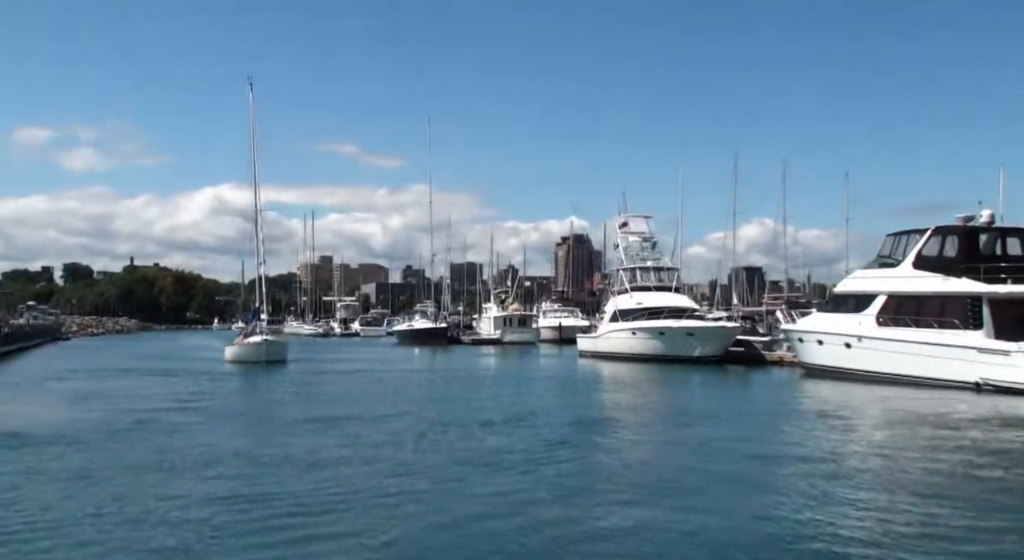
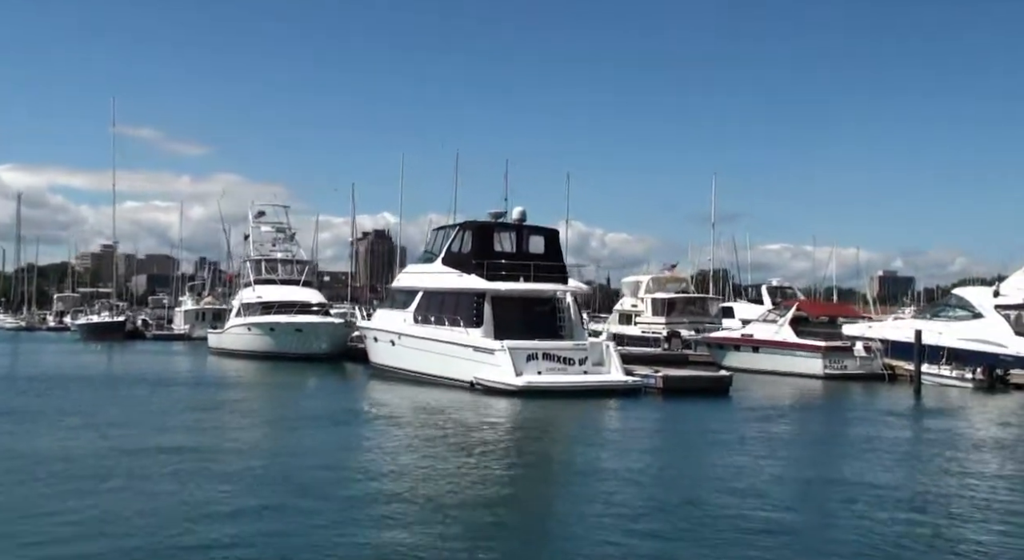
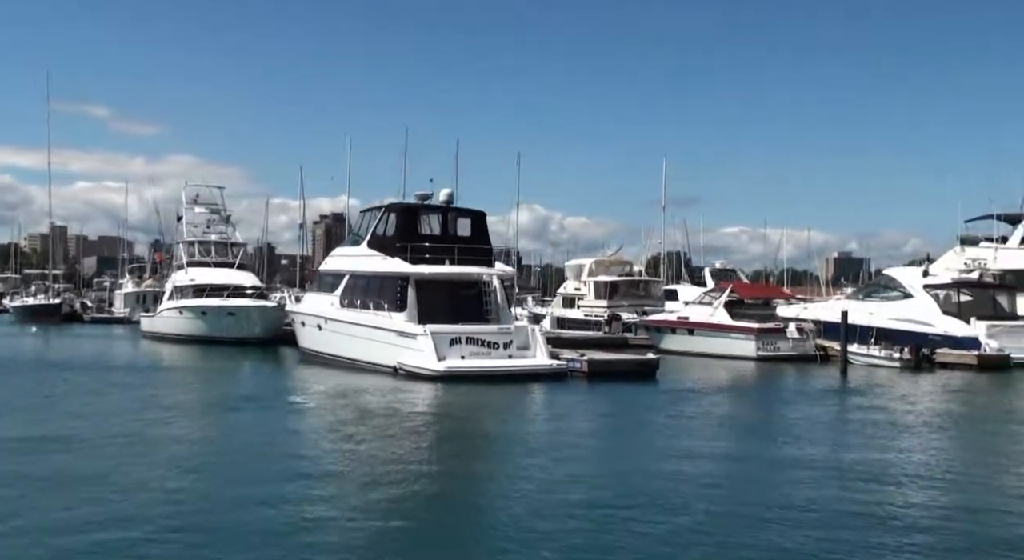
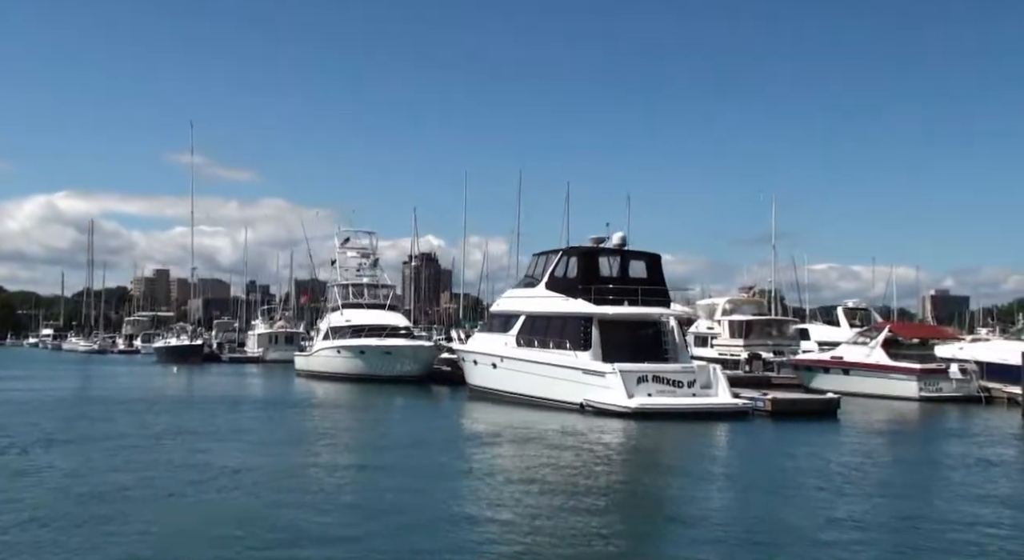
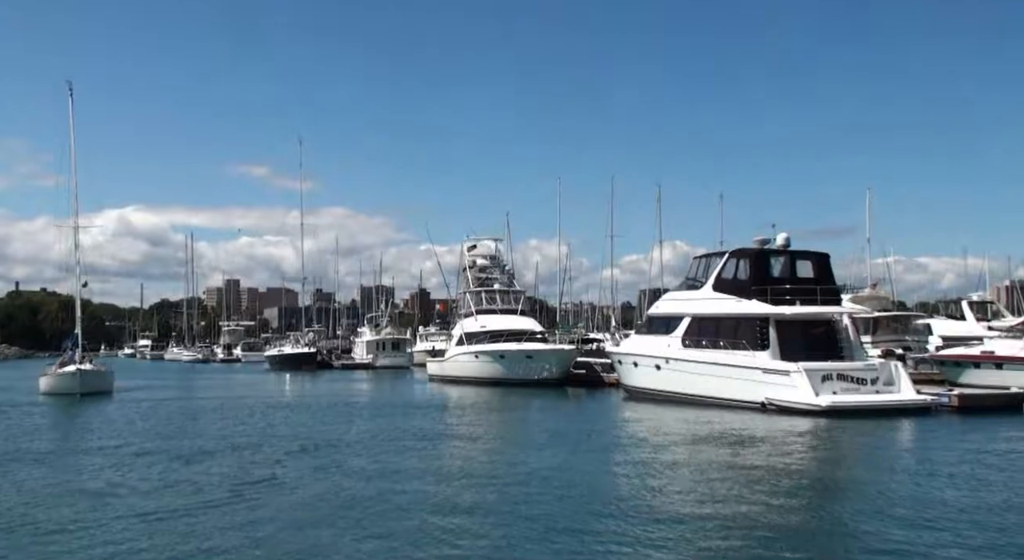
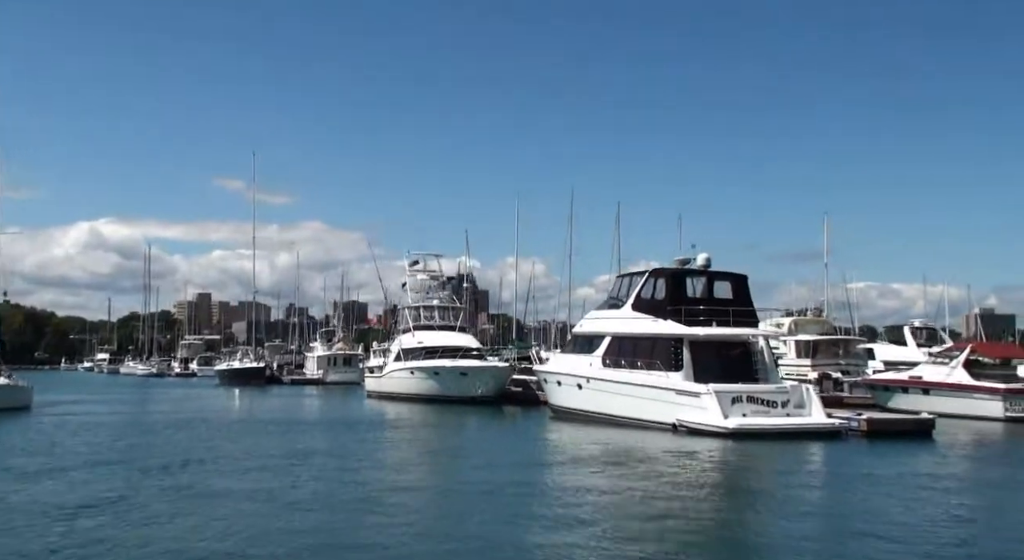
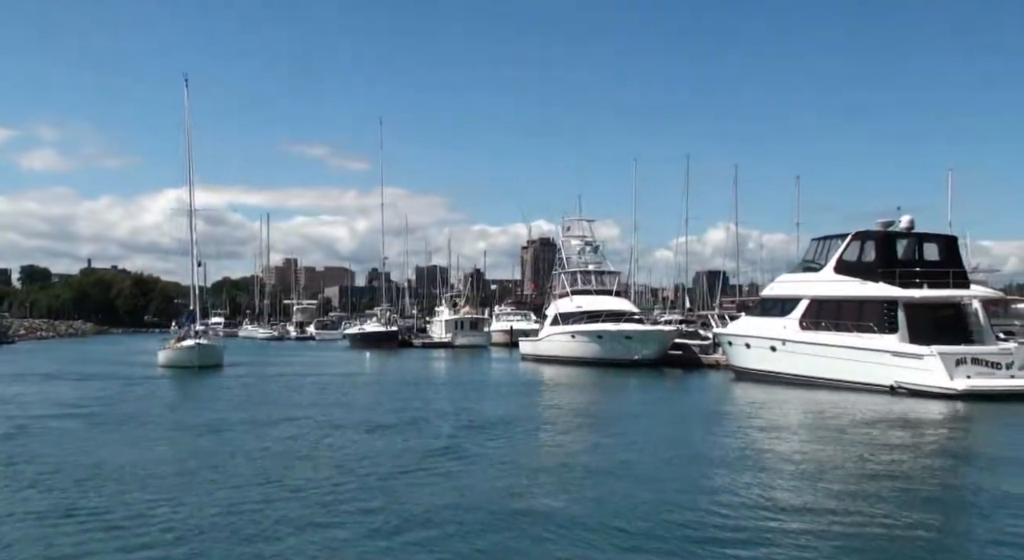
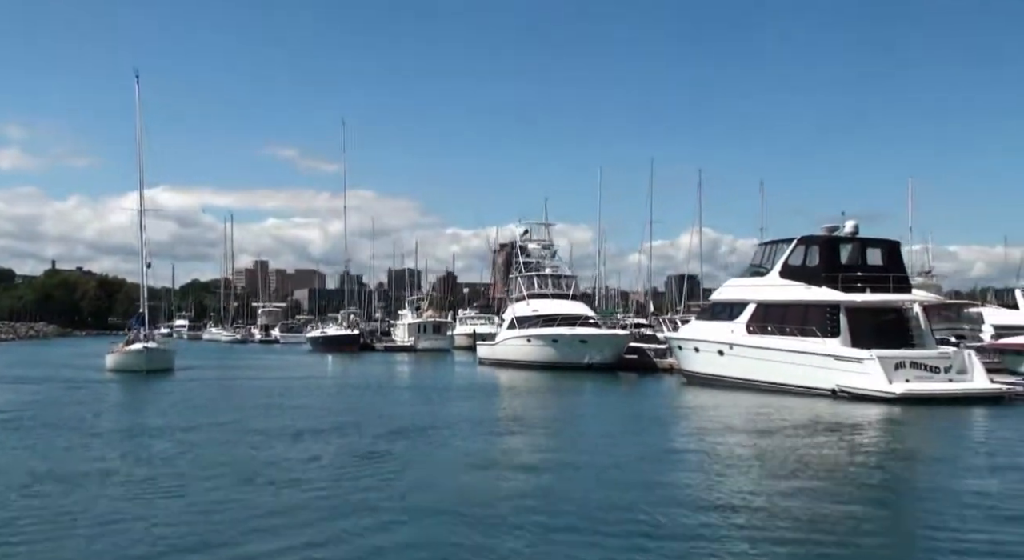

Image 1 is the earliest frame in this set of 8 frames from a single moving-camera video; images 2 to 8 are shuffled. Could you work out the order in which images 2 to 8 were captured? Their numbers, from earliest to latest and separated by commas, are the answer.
7, 8, 5, 6, 4, 2, 3
